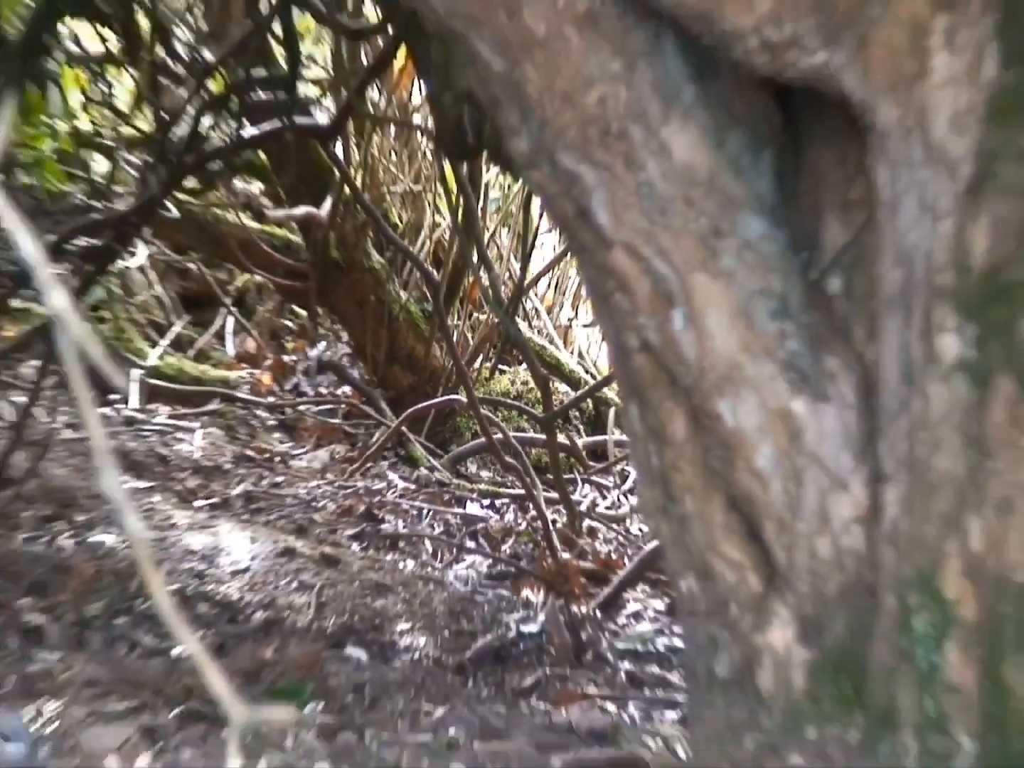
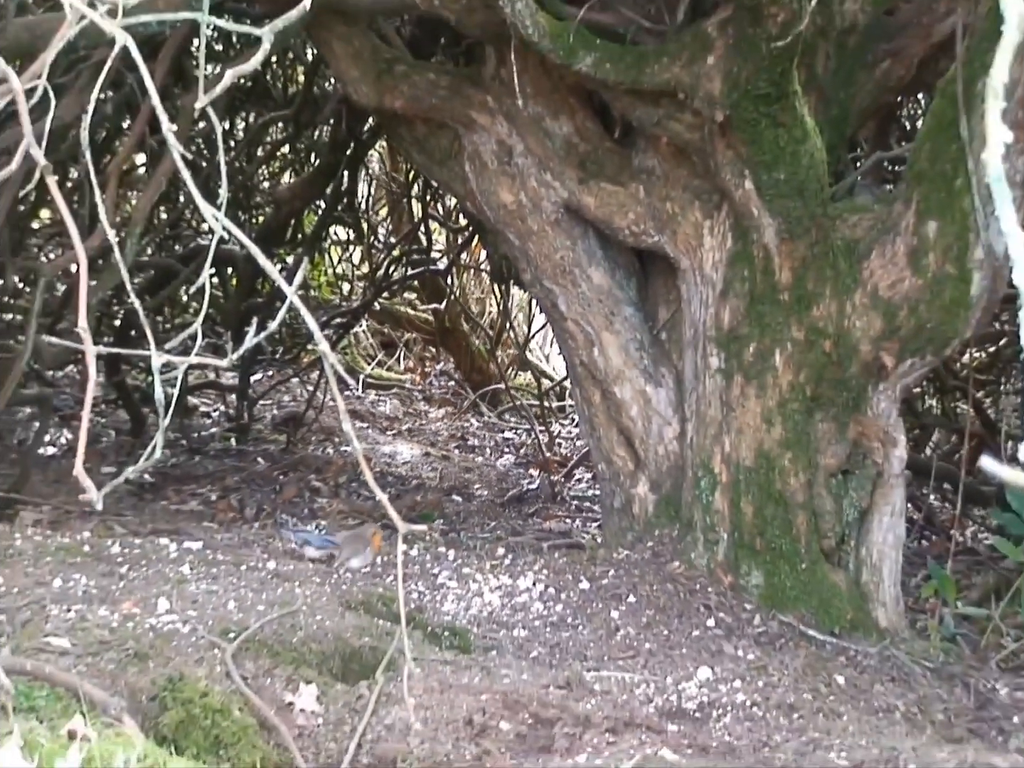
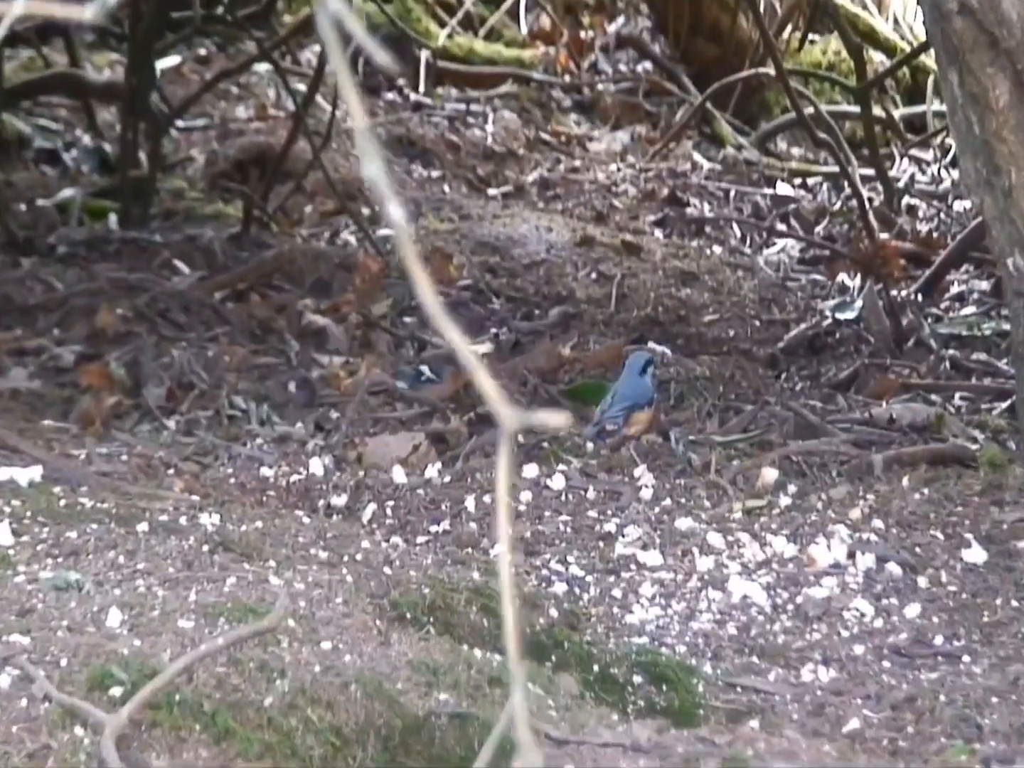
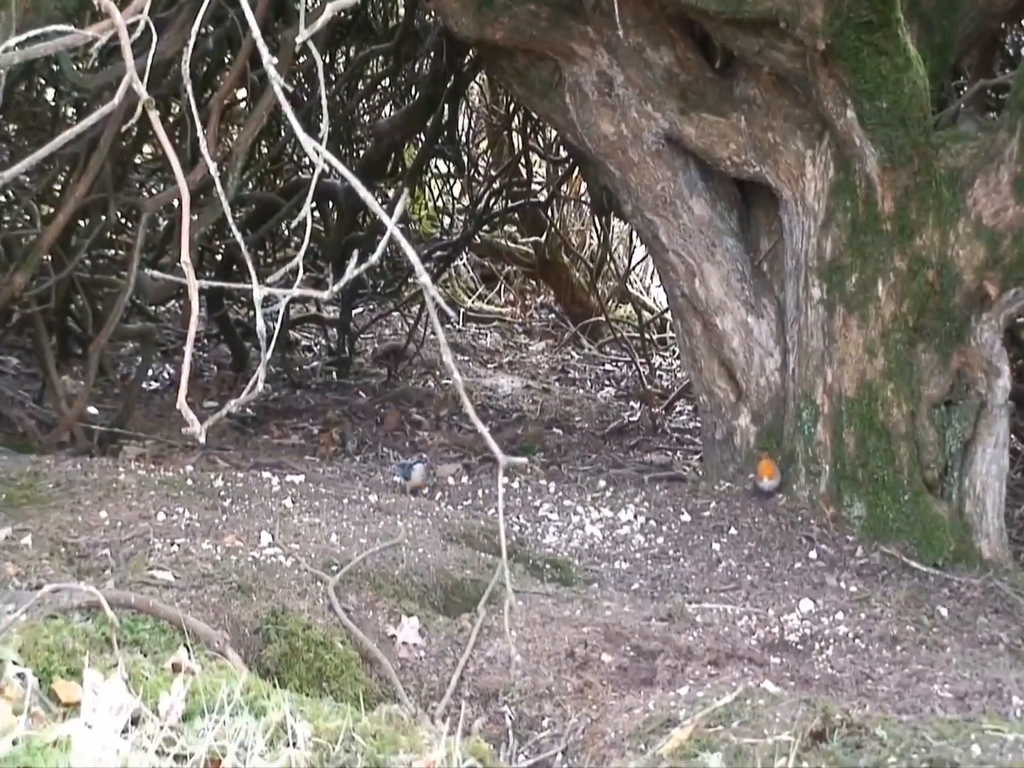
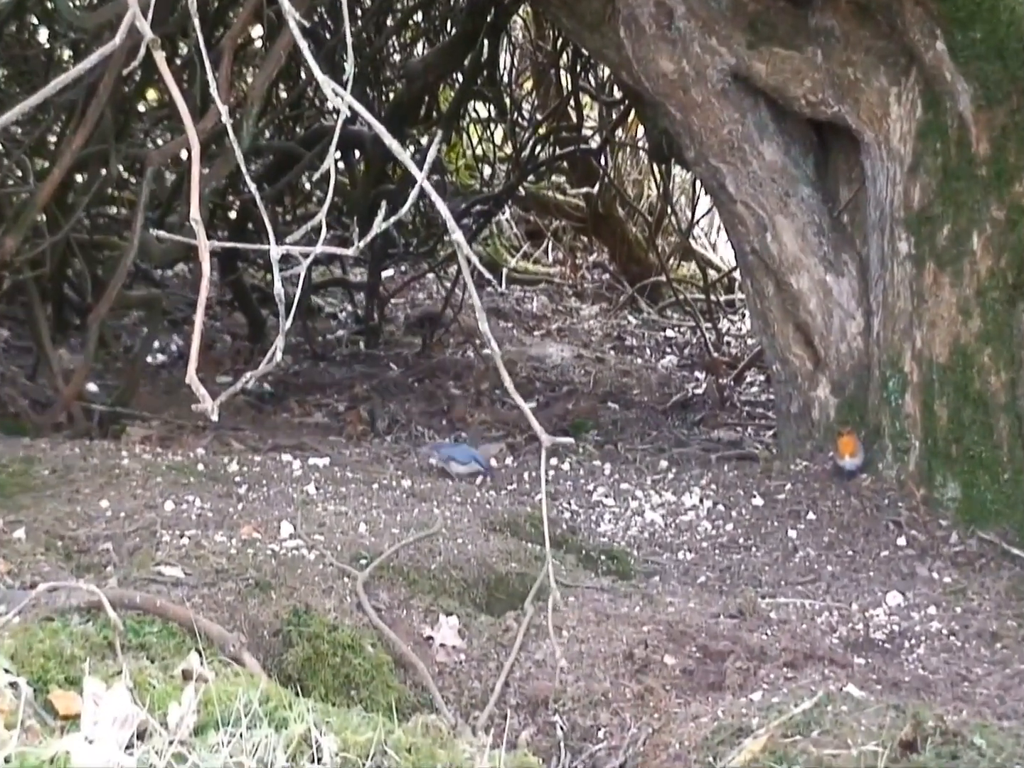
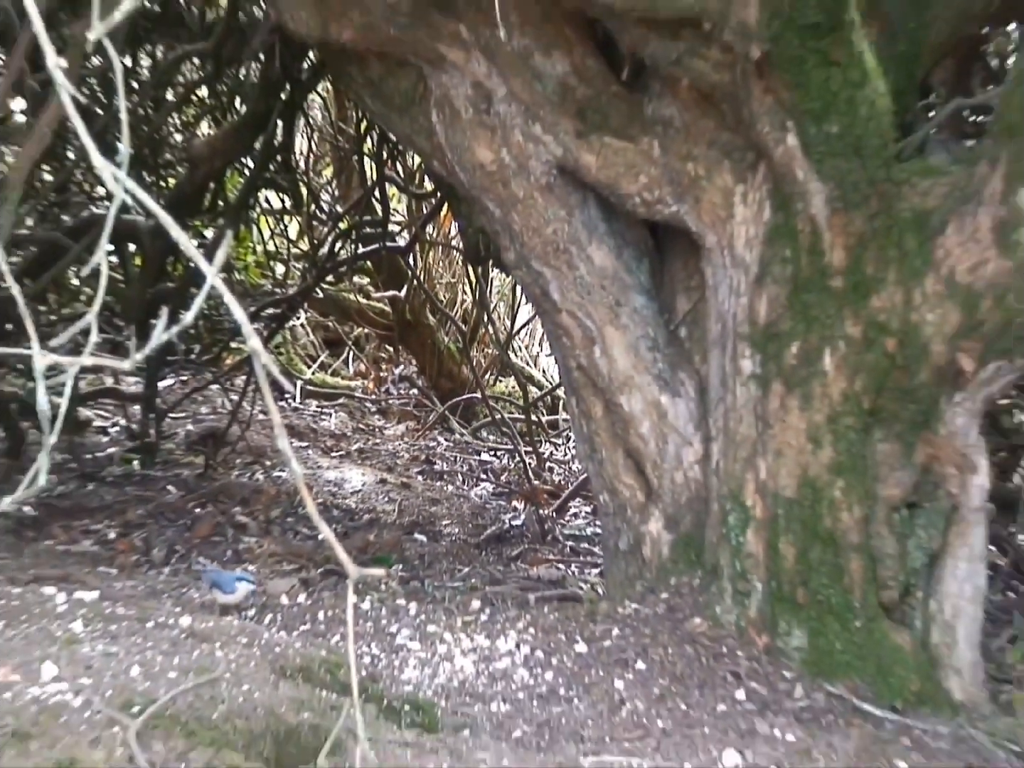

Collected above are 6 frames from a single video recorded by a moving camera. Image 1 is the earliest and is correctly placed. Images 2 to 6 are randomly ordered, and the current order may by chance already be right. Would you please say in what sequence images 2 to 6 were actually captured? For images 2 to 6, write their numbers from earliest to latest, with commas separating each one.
6, 2, 4, 5, 3
